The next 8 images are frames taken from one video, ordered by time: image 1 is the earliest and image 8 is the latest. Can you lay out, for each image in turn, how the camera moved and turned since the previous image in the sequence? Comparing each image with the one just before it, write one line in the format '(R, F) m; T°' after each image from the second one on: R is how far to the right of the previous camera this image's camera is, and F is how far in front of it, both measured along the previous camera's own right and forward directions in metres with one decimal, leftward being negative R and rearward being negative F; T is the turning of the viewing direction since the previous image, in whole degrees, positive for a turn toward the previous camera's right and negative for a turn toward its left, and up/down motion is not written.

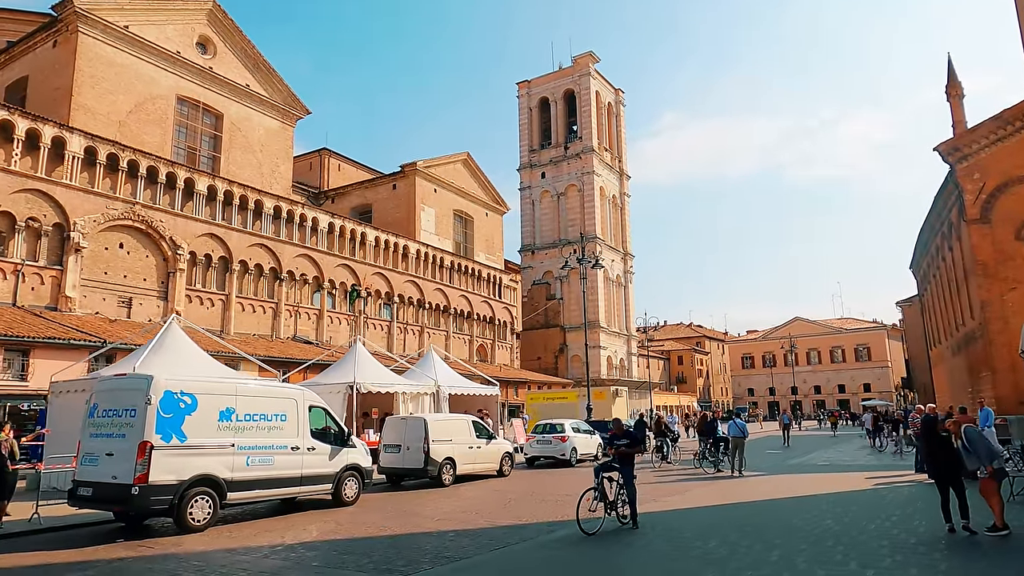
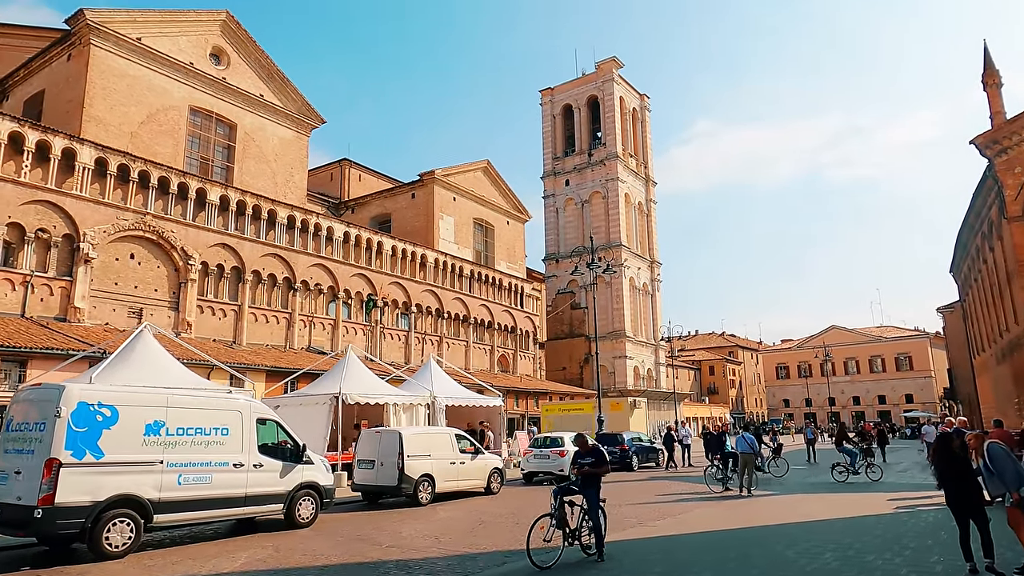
(+1.0, +1.1) m; -3°
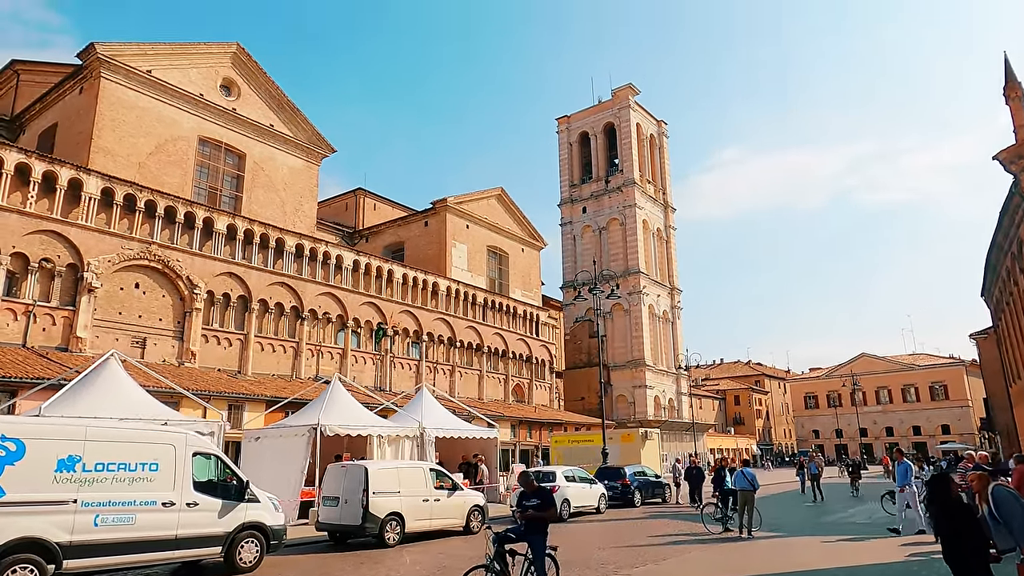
(+1.0, +0.8) m; -2°
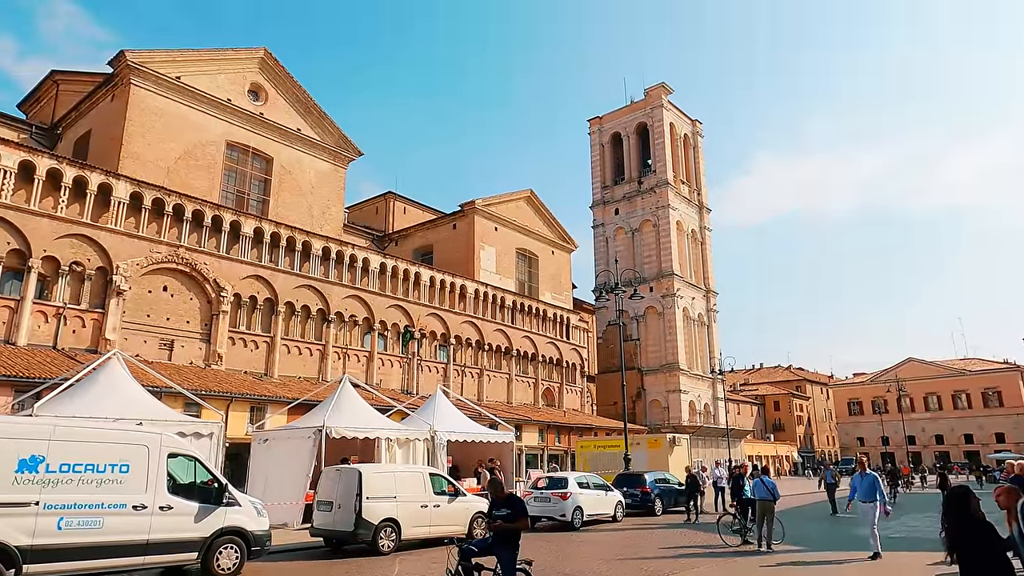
(+0.7, +0.6) m; -3°
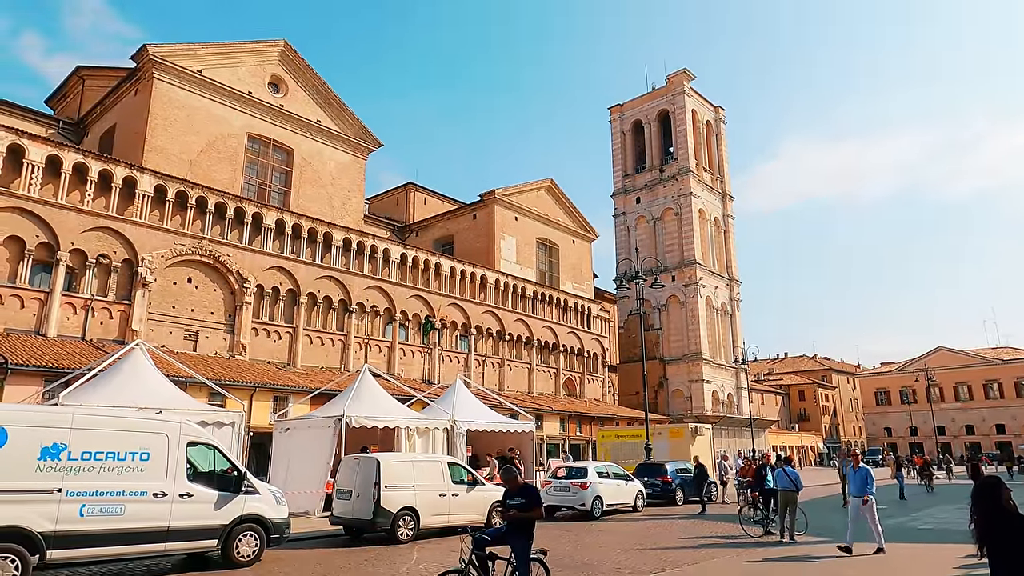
(+0.1, +0.1) m; -2°
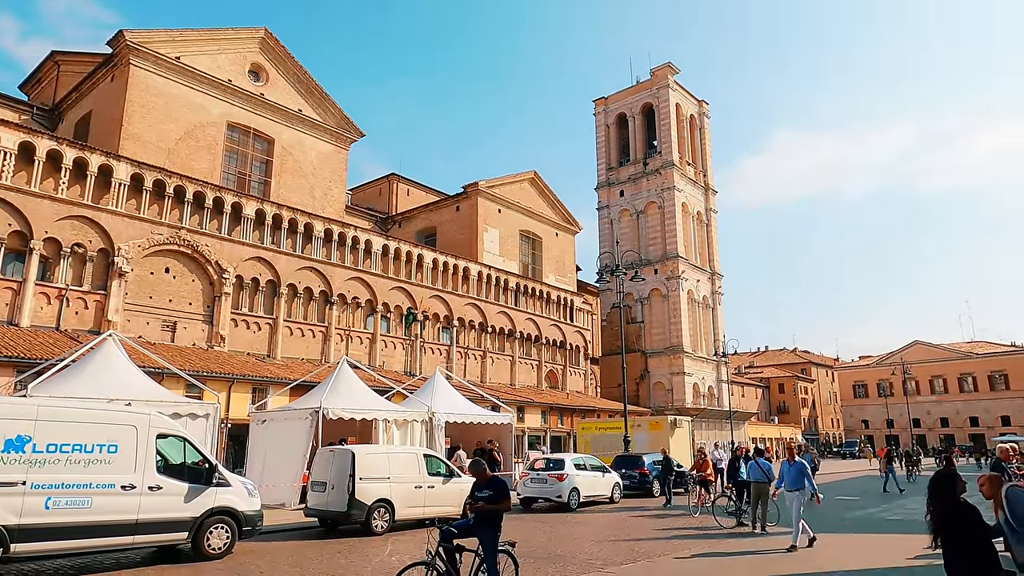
(+0.1, 0.0) m; +1°
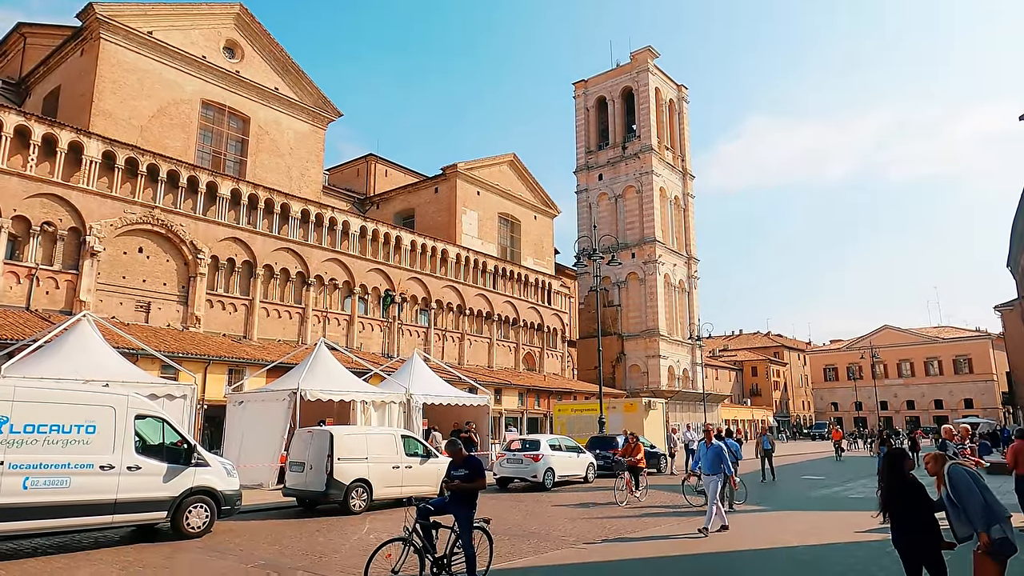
(0.0, -0.2) m; +2°
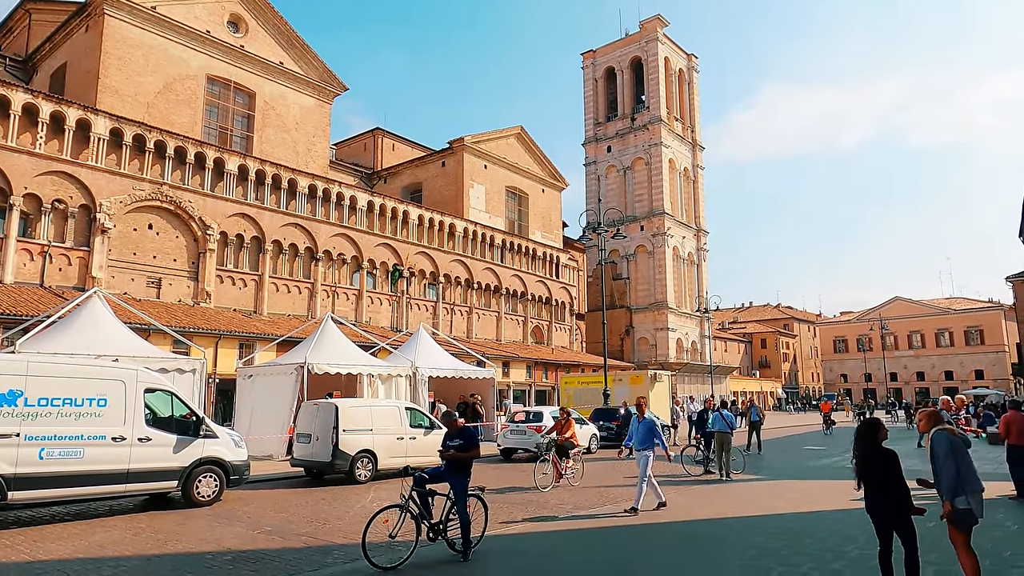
(+0.2, -0.1) m; -1°
